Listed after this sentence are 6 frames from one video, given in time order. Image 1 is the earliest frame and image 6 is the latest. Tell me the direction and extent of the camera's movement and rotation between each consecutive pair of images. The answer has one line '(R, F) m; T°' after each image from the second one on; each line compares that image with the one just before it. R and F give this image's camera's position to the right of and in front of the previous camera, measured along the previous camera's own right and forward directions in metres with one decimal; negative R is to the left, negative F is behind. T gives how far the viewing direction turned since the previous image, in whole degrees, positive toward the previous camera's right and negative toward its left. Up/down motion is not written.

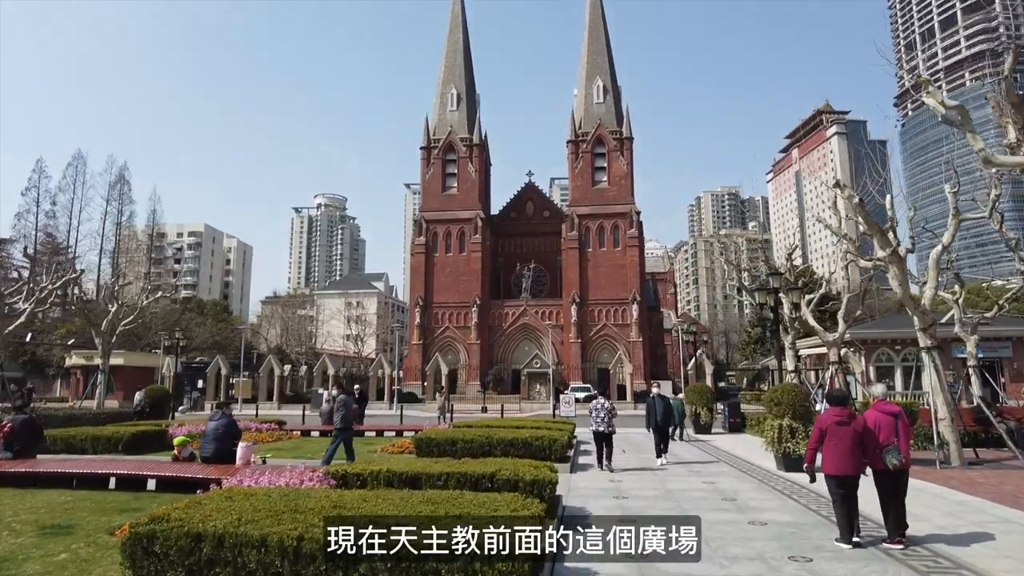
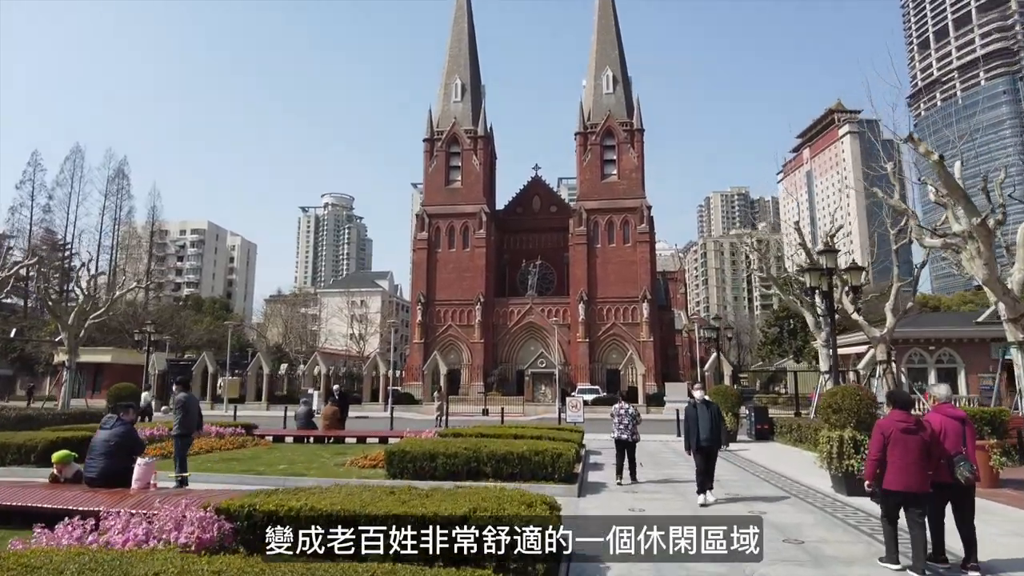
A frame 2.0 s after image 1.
(+0.2, +2.1) m; -1°
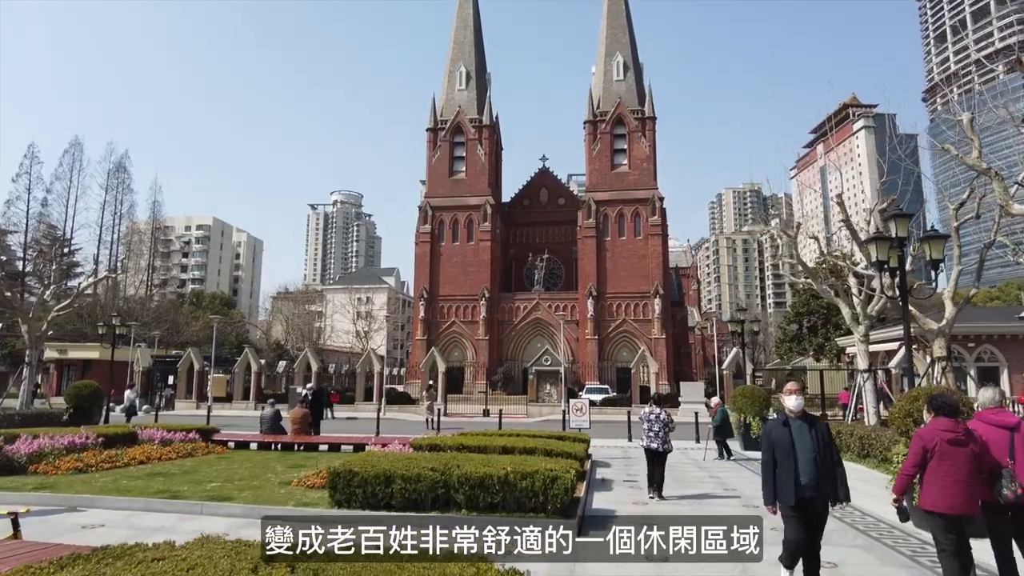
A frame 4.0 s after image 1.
(+0.3, +2.0) m; -1°
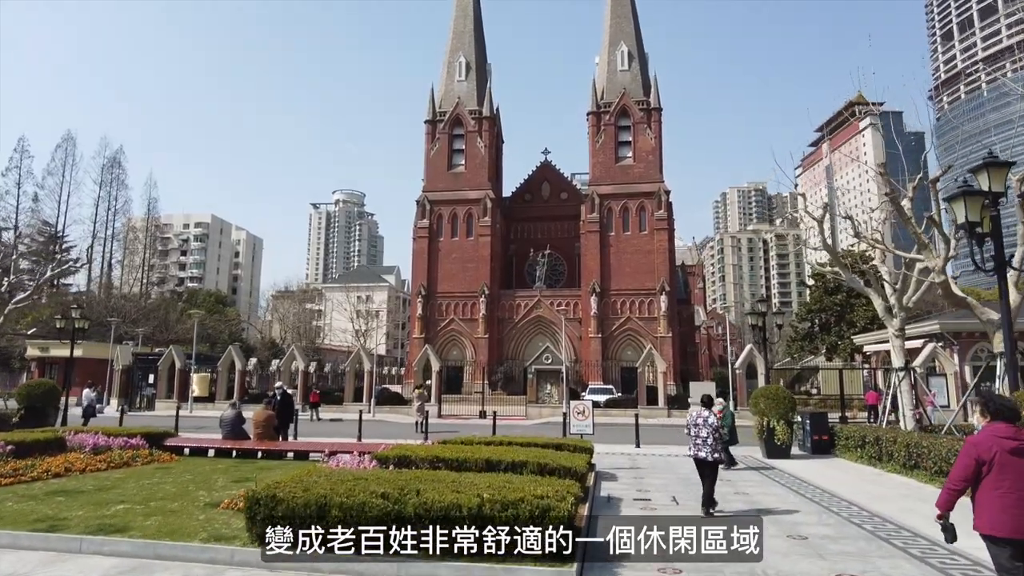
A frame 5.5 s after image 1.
(+0.2, +1.7) m; 0°
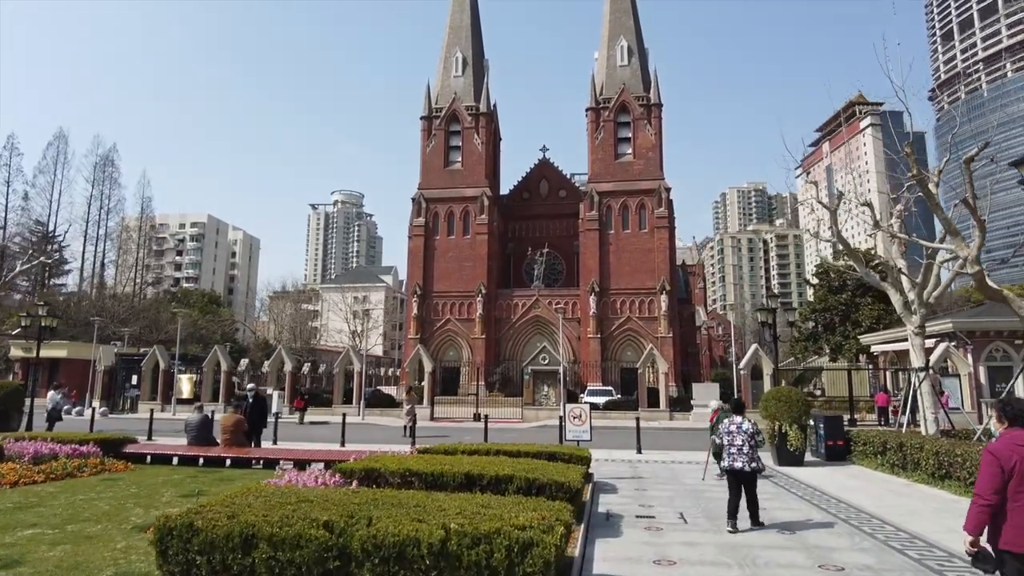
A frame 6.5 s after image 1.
(+0.2, +1.0) m; 0°
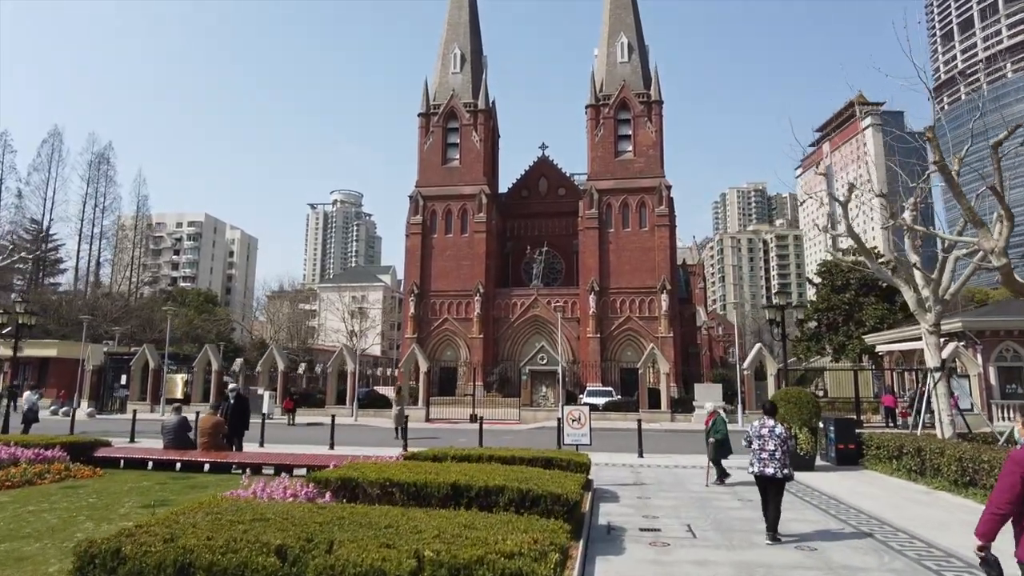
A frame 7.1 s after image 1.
(+0.1, +0.6) m; 0°
